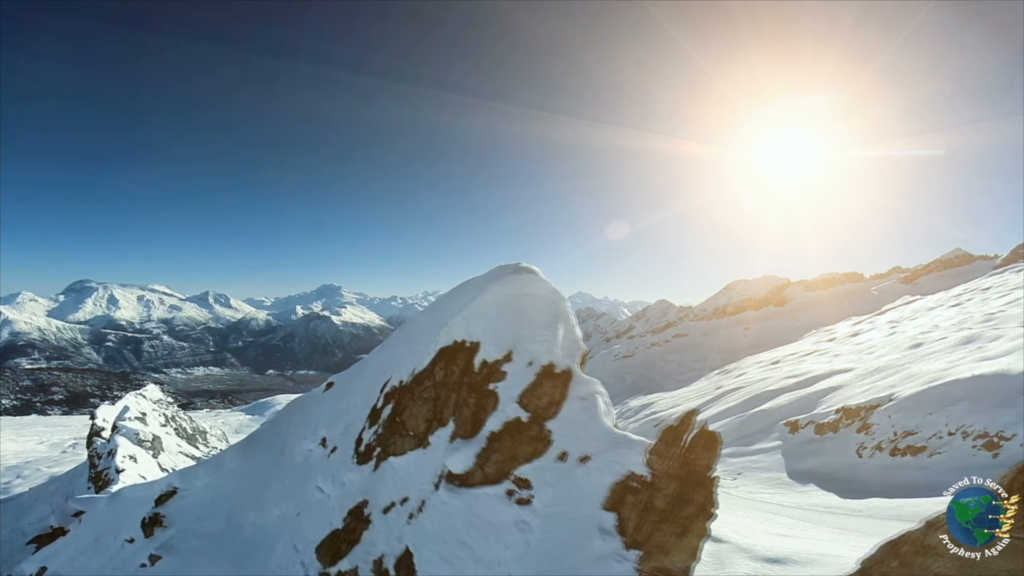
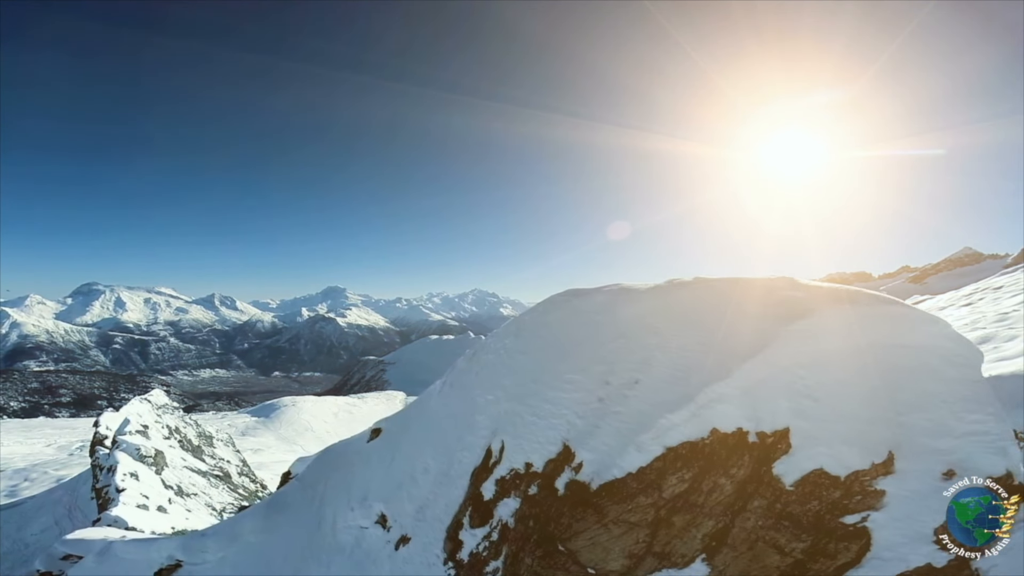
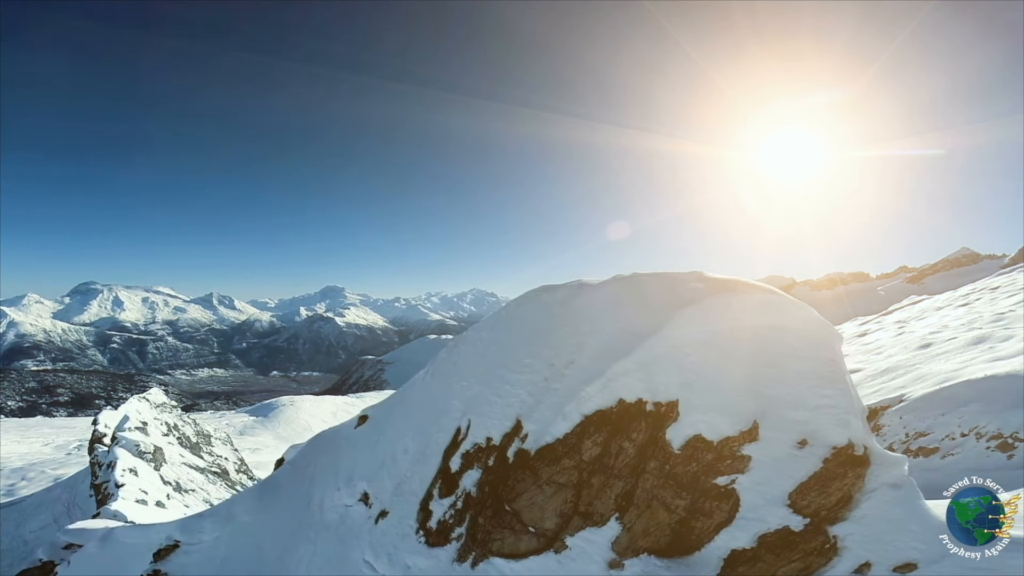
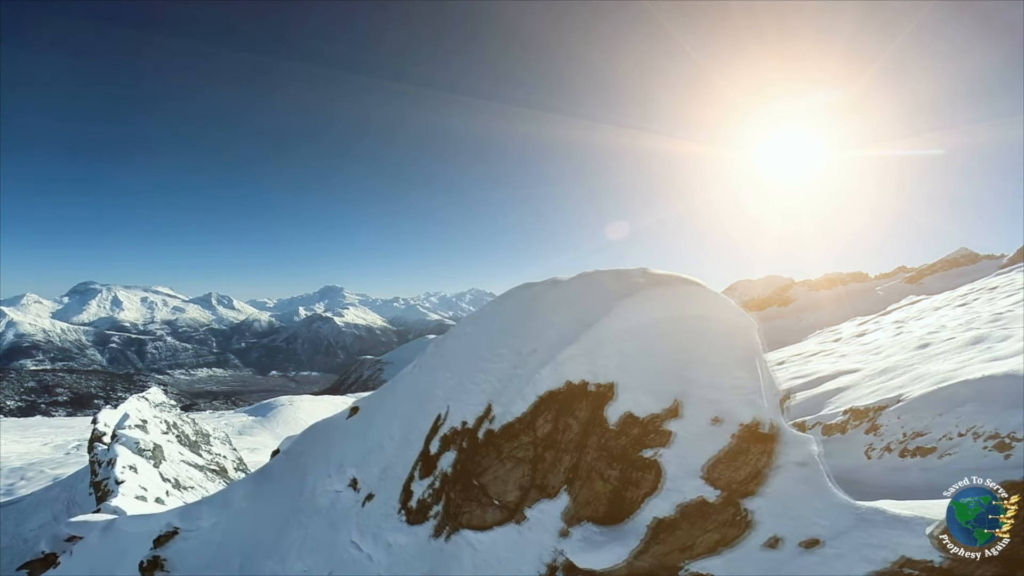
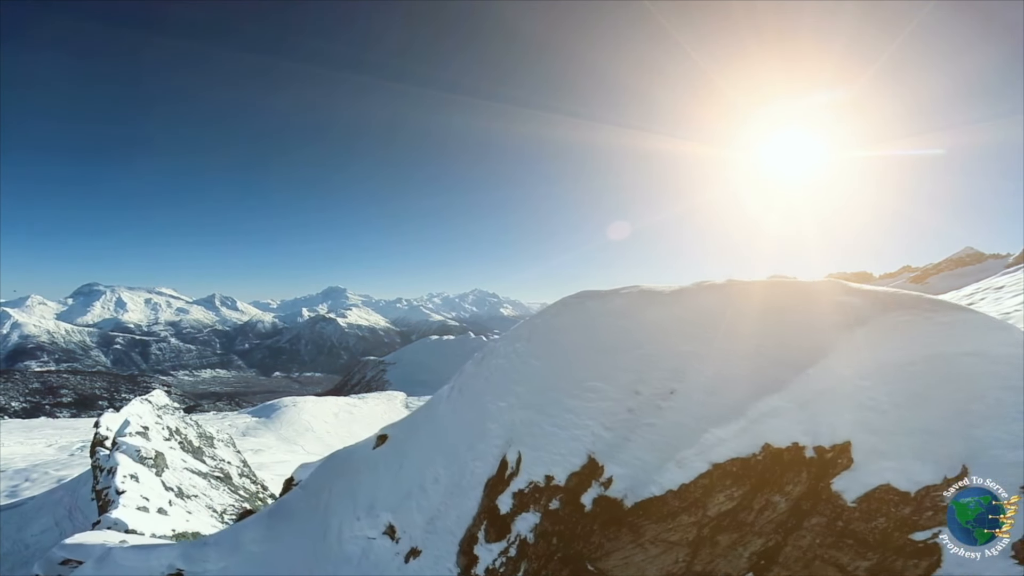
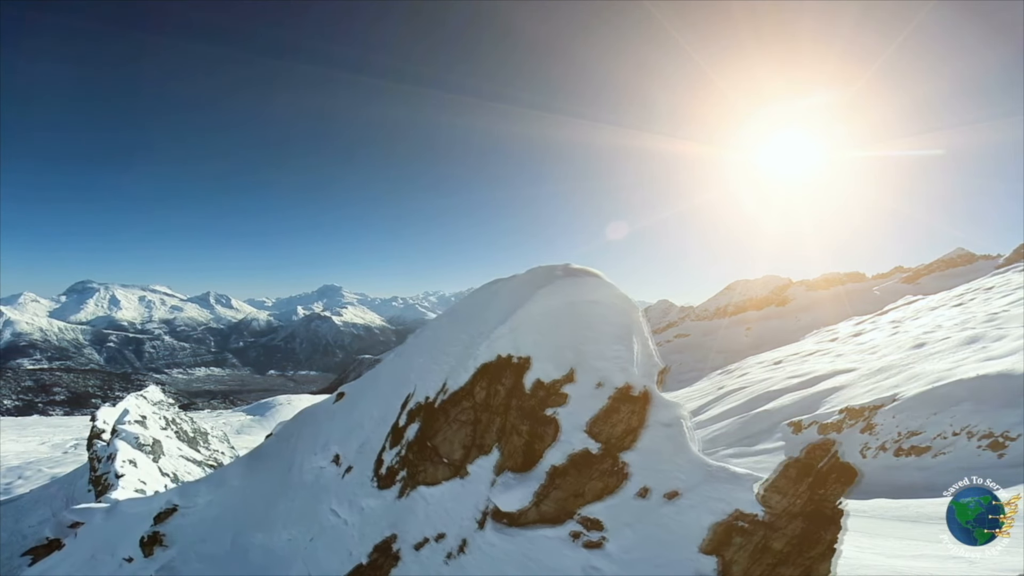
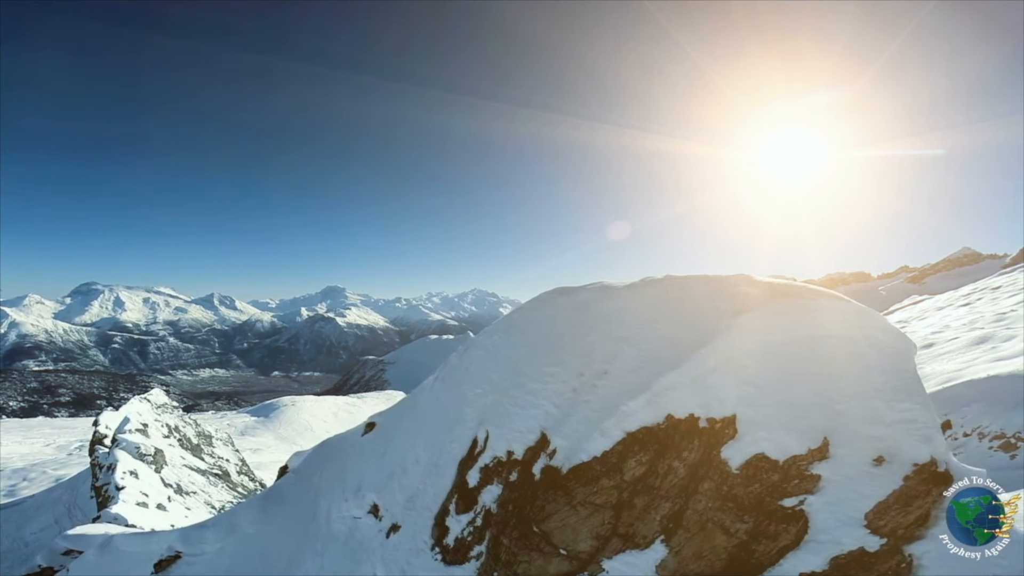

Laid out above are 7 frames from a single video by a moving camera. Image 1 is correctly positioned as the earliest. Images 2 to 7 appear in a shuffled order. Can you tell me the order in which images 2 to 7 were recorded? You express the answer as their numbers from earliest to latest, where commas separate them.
6, 4, 3, 7, 2, 5
